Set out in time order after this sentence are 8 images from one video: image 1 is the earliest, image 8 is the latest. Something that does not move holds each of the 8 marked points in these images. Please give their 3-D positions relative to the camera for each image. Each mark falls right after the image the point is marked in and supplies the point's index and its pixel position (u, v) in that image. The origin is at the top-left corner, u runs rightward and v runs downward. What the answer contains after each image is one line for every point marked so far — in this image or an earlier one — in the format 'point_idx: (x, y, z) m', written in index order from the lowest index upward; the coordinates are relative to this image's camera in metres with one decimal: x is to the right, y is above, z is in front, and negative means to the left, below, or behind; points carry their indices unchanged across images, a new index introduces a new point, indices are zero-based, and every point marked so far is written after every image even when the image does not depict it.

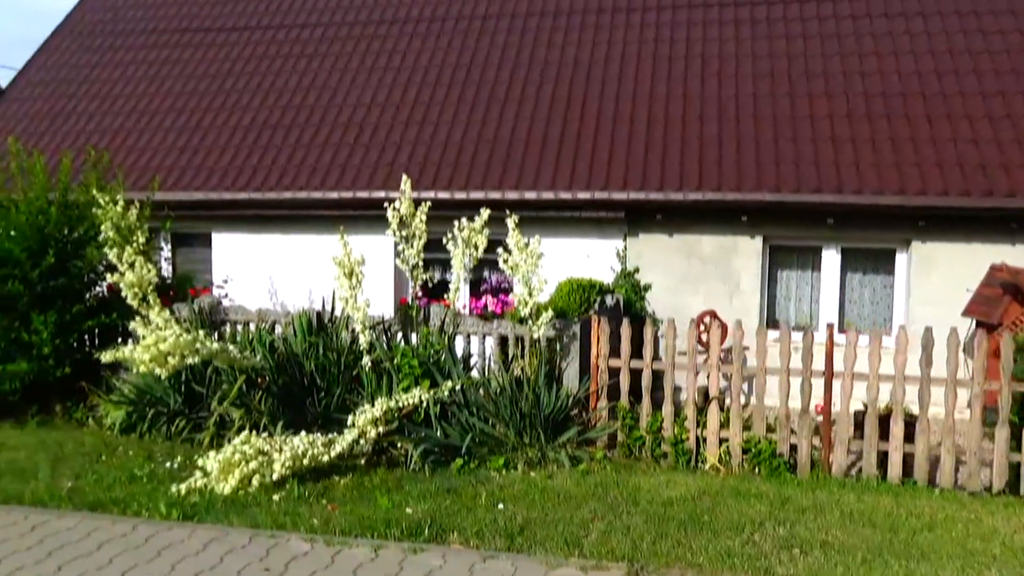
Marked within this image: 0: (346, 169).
0: (-2.7, +1.9, +11.1) m
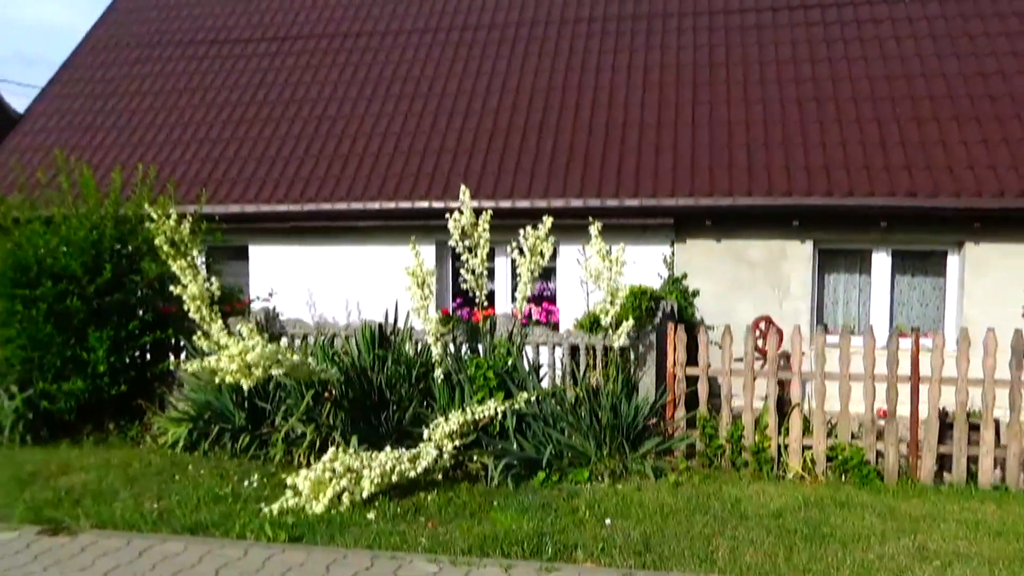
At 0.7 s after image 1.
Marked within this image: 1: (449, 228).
0: (-2.0, +1.7, +10.9) m
1: (-0.6, +0.6, +7.3) m
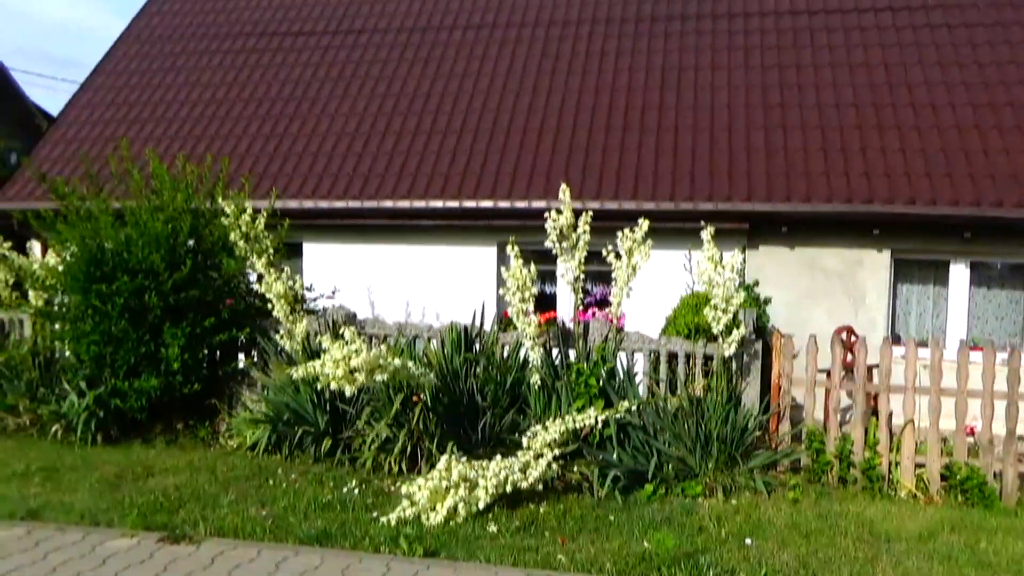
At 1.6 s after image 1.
0: (-1.0, +1.7, +10.7) m
1: (+0.3, +0.6, +7.1) m
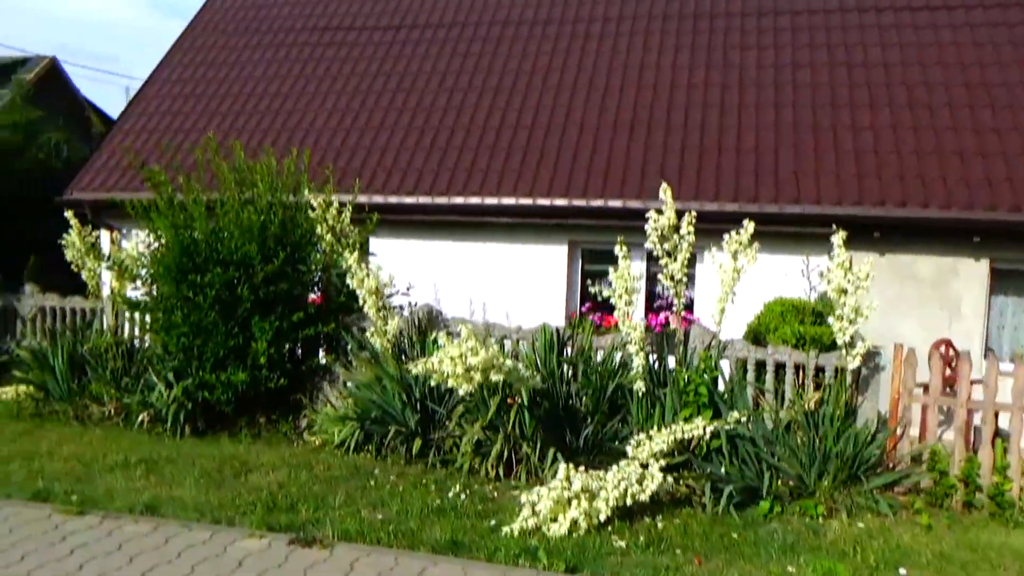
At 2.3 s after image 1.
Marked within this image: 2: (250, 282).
0: (+0.2, +1.7, +10.5) m
1: (+1.3, +0.6, +6.8) m
2: (-2.8, +0.1, +7.4) m
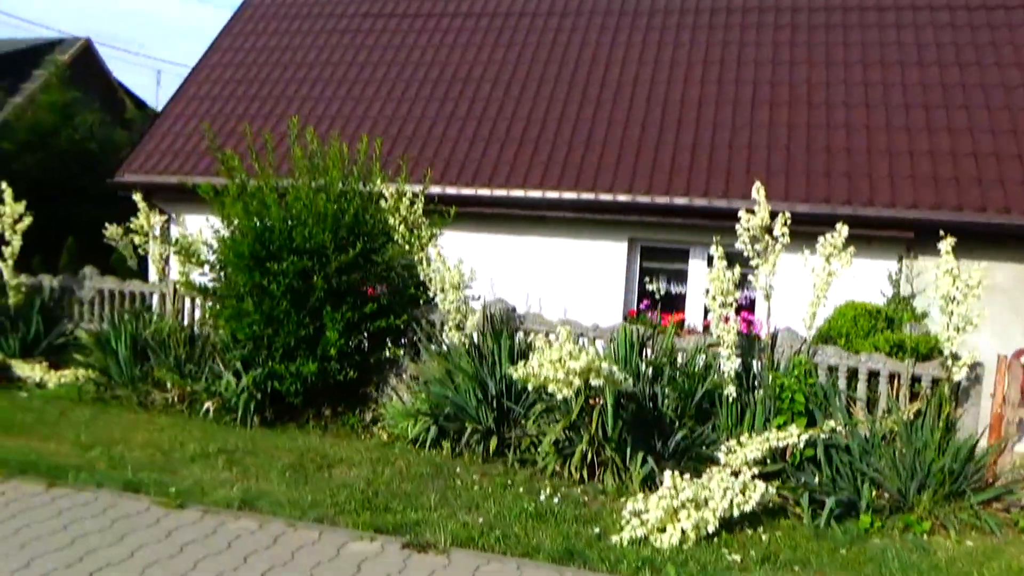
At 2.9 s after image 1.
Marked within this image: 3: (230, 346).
0: (+1.1, +1.7, +10.3) m
1: (+2.2, +0.5, +6.6) m
2: (-2.0, +0.2, +7.3) m
3: (-3.1, -0.6, +7.6) m
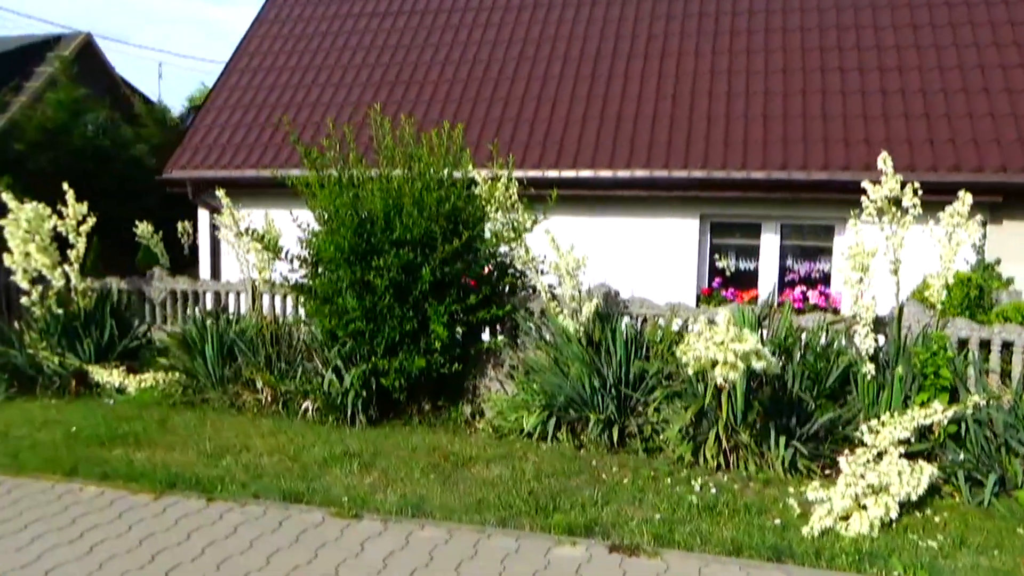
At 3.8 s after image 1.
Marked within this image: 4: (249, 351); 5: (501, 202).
0: (+2.1, +2.0, +10.0) m
1: (+3.2, +0.8, +6.3) m
2: (-0.9, +0.2, +7.0) m
3: (-2.0, -0.6, +7.4) m
4: (-3.1, -0.7, +8.0) m
5: (-0.1, +0.9, +7.3) m
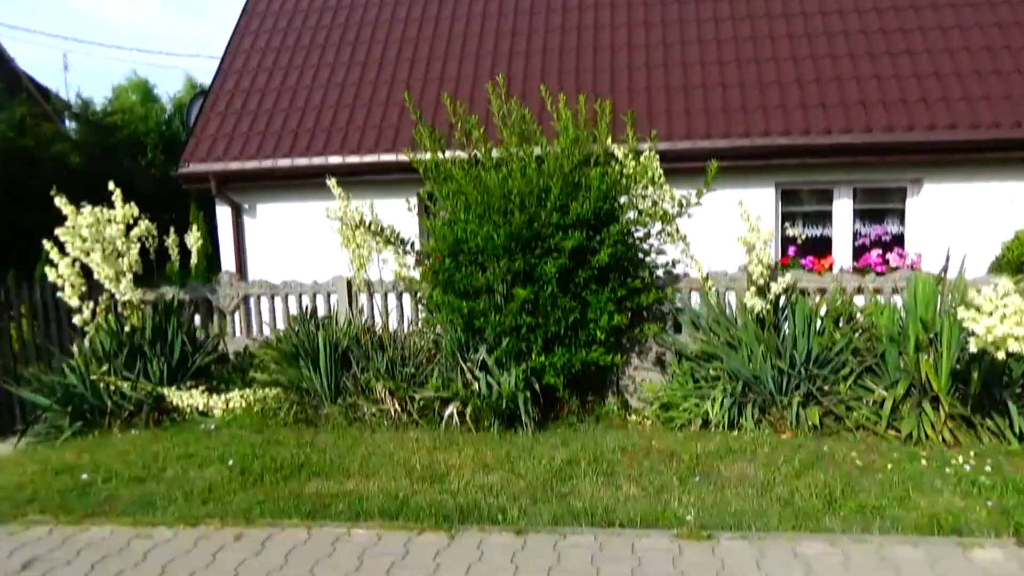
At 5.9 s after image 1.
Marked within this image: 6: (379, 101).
0: (+3.3, +2.4, +9.6) m
1: (+4.8, +1.2, +6.1) m
2: (+0.7, +0.4, +6.4) m
3: (-0.4, -0.5, +6.7) m
4: (-1.5, -0.7, +7.2) m
5: (+1.4, +1.1, +6.8) m
6: (-2.2, +3.1, +11.4) m
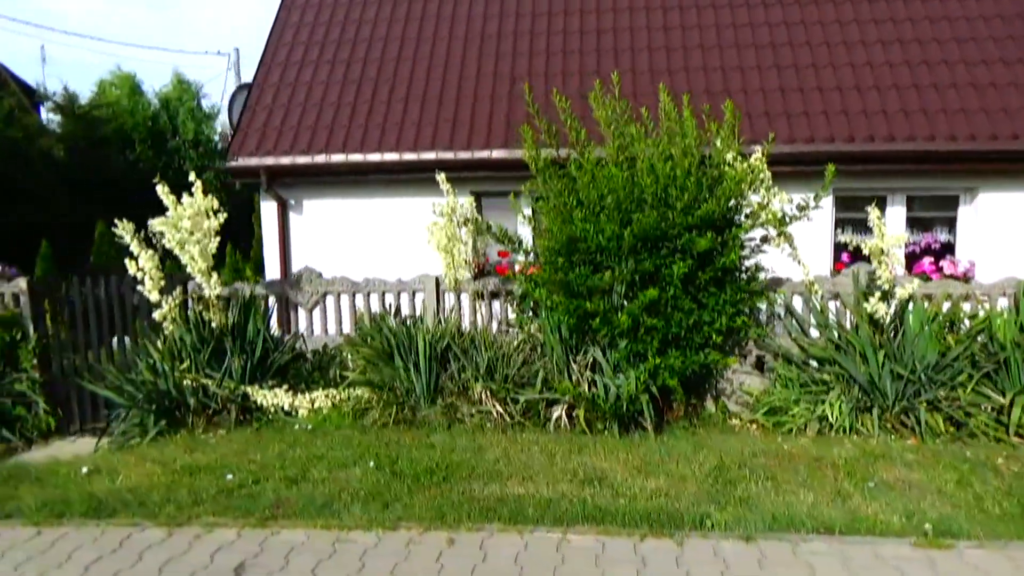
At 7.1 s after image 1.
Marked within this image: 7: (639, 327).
0: (+4.3, +2.3, +9.7) m
1: (+6.0, +1.1, +6.3) m
2: (+1.8, +0.4, +6.4) m
3: (+0.7, -0.5, +6.6) m
4: (-0.4, -0.7, +7.1) m
5: (+2.5, +1.1, +6.8) m
6: (-1.3, +3.1, +11.3) m
7: (+1.2, -0.4, +6.4) m
